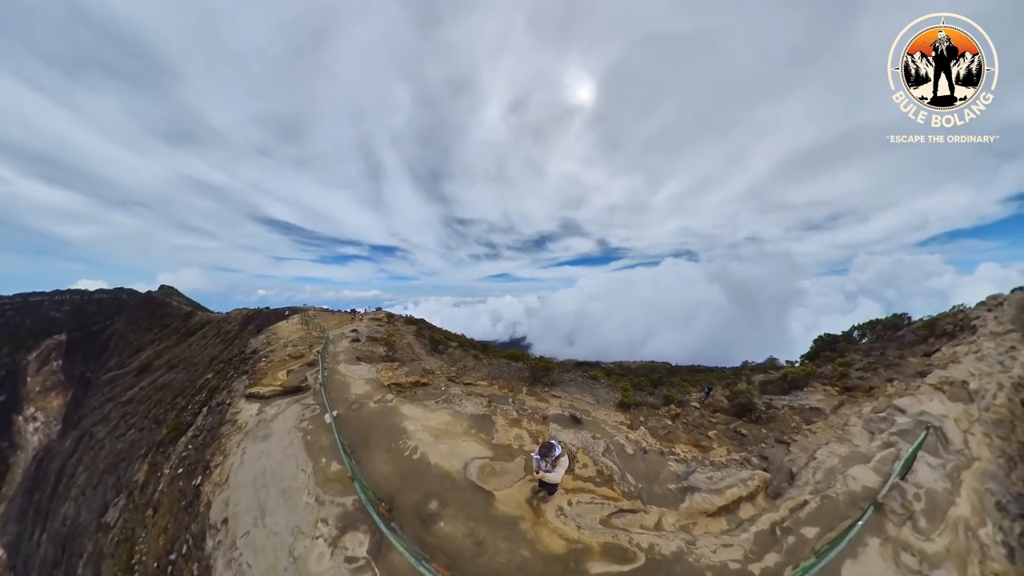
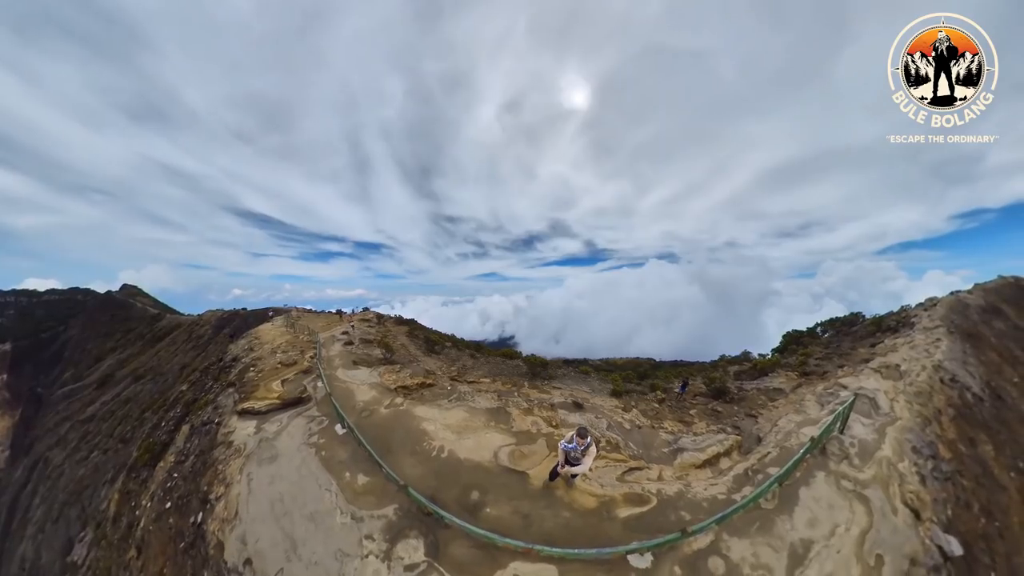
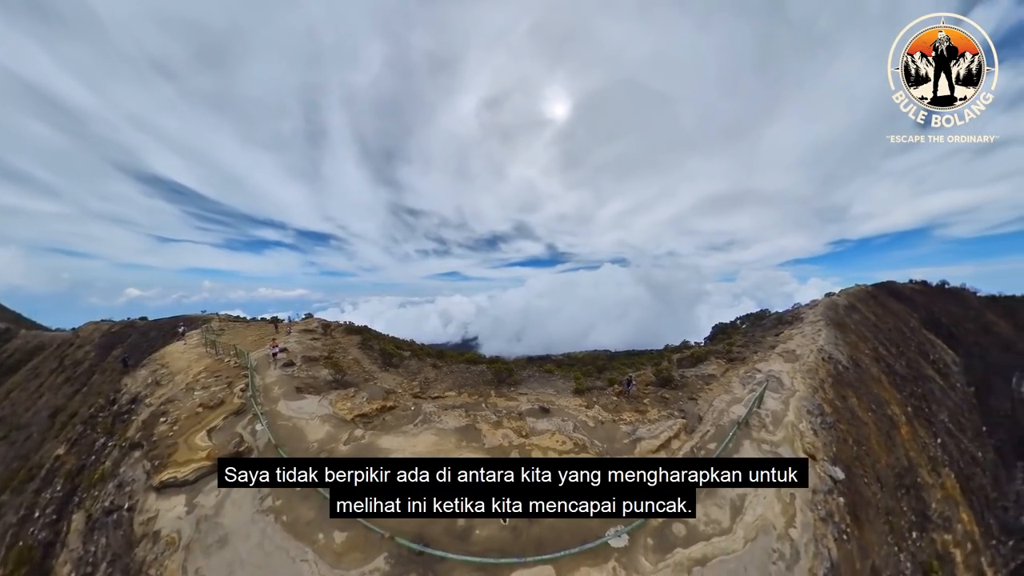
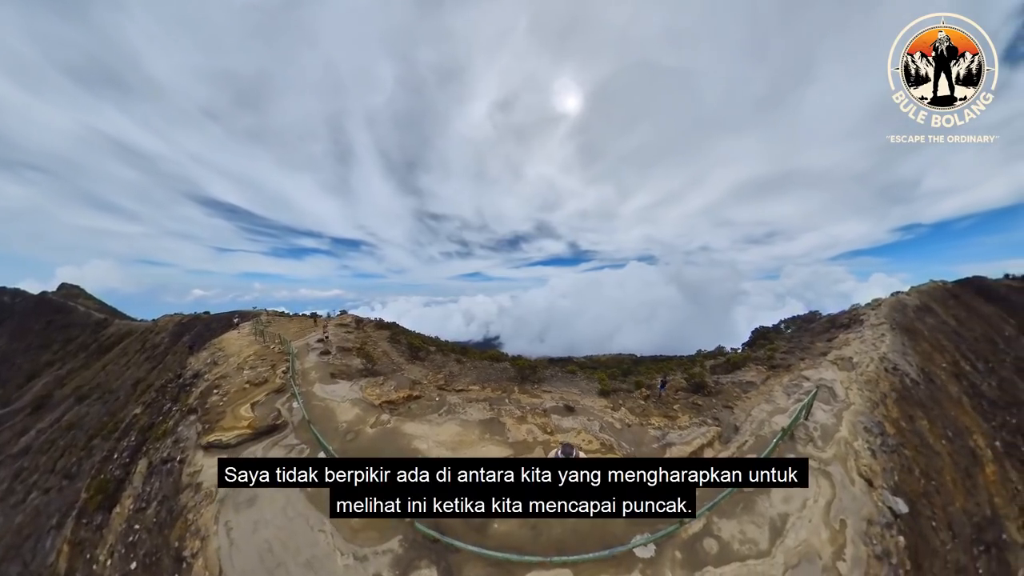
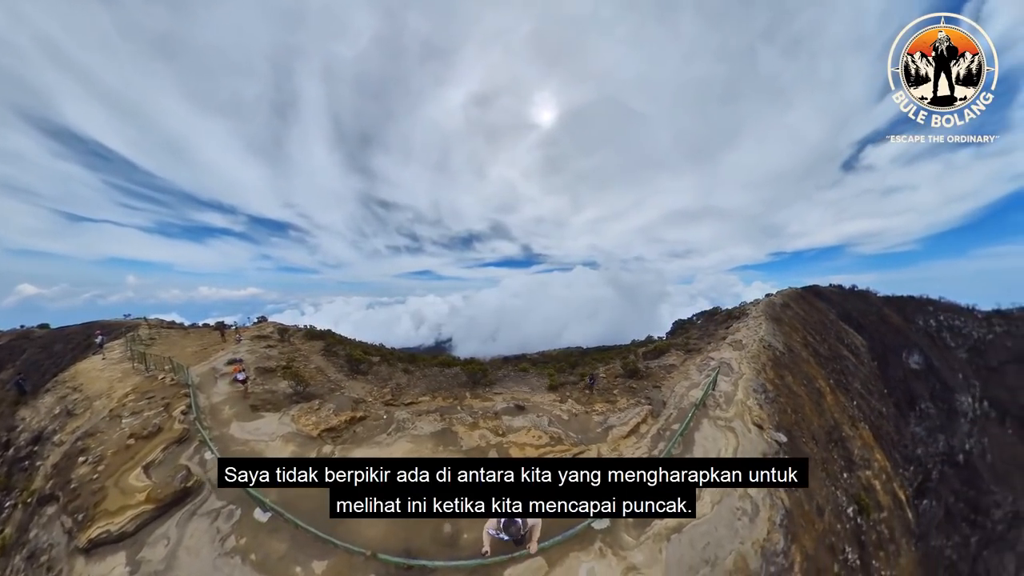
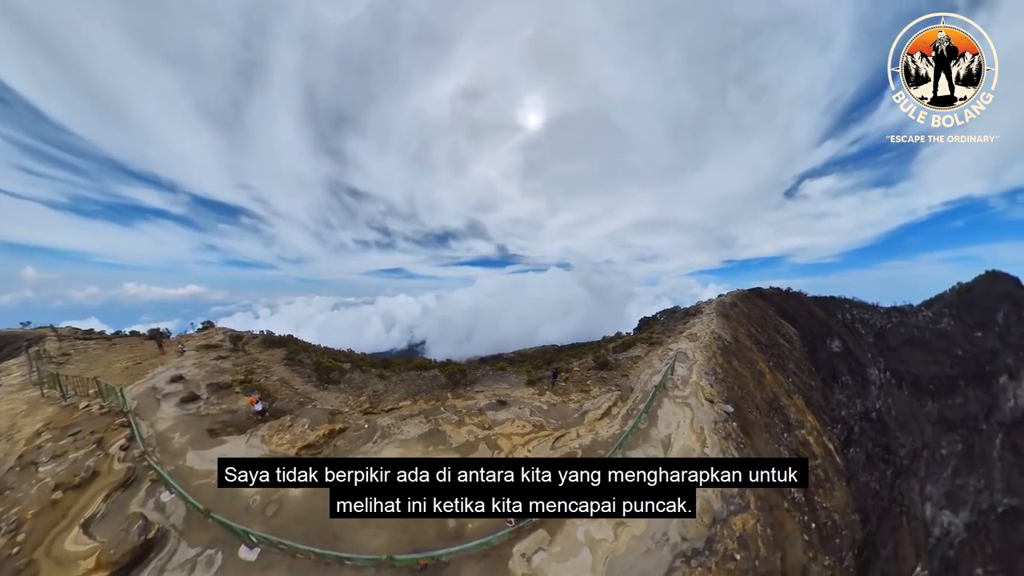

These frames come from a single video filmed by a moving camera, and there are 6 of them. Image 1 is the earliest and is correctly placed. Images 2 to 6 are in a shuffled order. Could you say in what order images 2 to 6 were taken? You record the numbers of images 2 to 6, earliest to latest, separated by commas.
2, 4, 3, 5, 6
